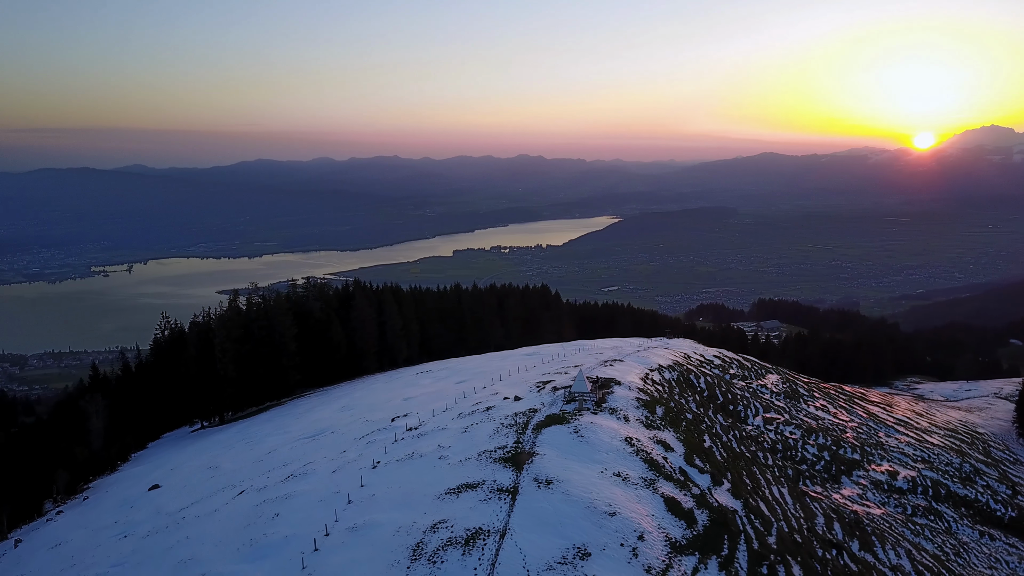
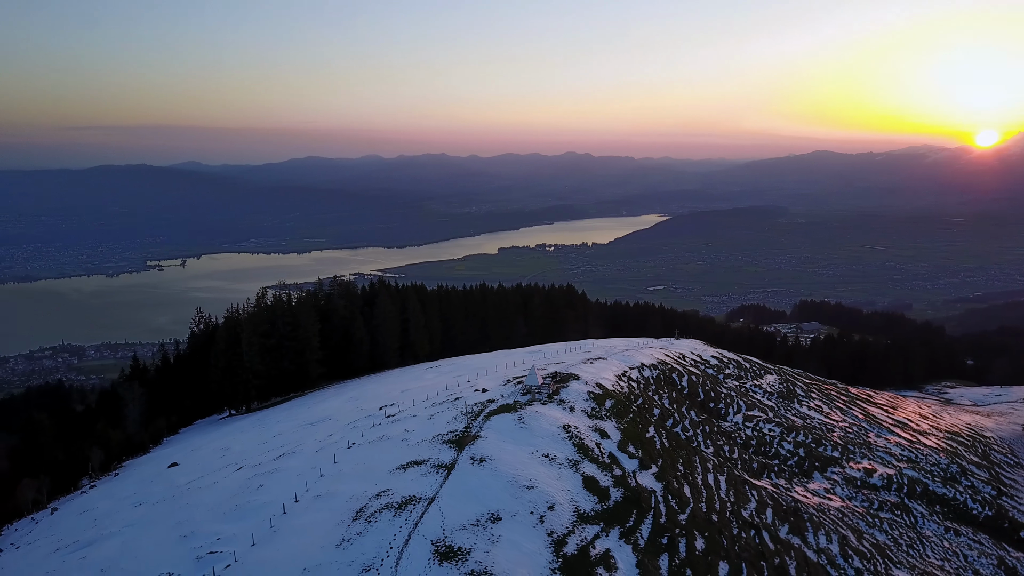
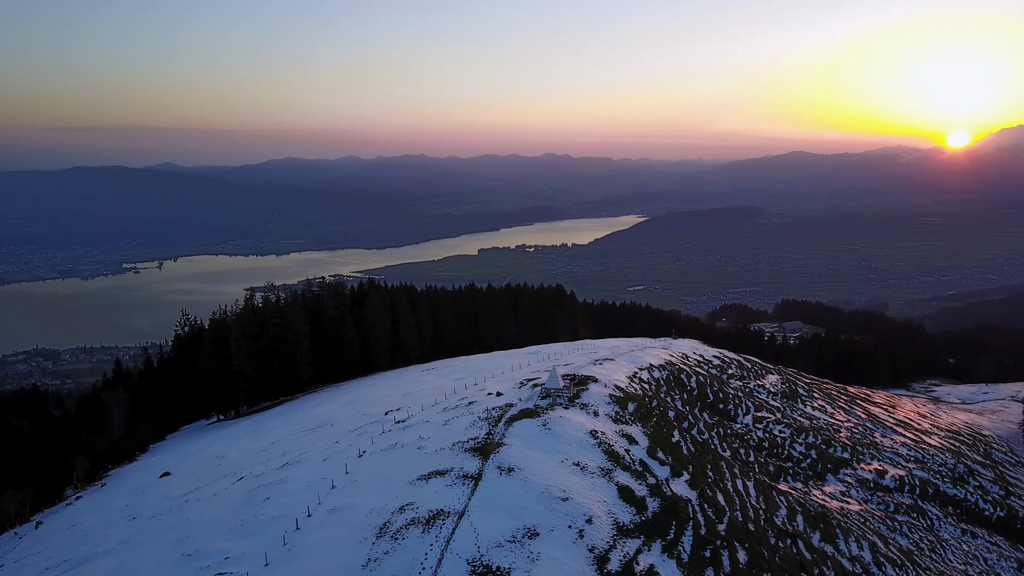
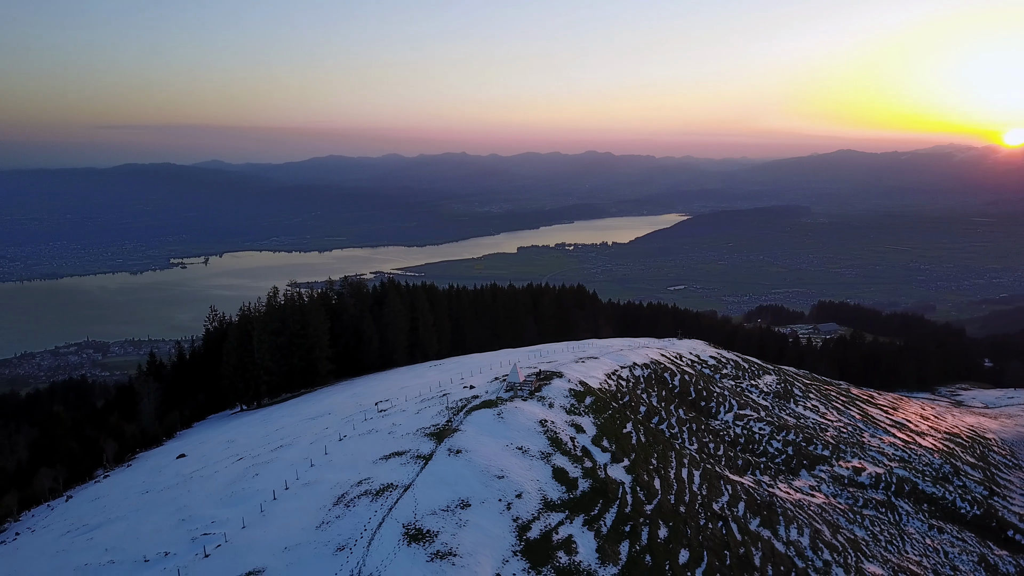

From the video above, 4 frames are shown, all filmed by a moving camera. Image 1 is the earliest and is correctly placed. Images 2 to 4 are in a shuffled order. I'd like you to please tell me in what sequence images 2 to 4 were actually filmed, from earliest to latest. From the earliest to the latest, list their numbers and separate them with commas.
3, 2, 4
